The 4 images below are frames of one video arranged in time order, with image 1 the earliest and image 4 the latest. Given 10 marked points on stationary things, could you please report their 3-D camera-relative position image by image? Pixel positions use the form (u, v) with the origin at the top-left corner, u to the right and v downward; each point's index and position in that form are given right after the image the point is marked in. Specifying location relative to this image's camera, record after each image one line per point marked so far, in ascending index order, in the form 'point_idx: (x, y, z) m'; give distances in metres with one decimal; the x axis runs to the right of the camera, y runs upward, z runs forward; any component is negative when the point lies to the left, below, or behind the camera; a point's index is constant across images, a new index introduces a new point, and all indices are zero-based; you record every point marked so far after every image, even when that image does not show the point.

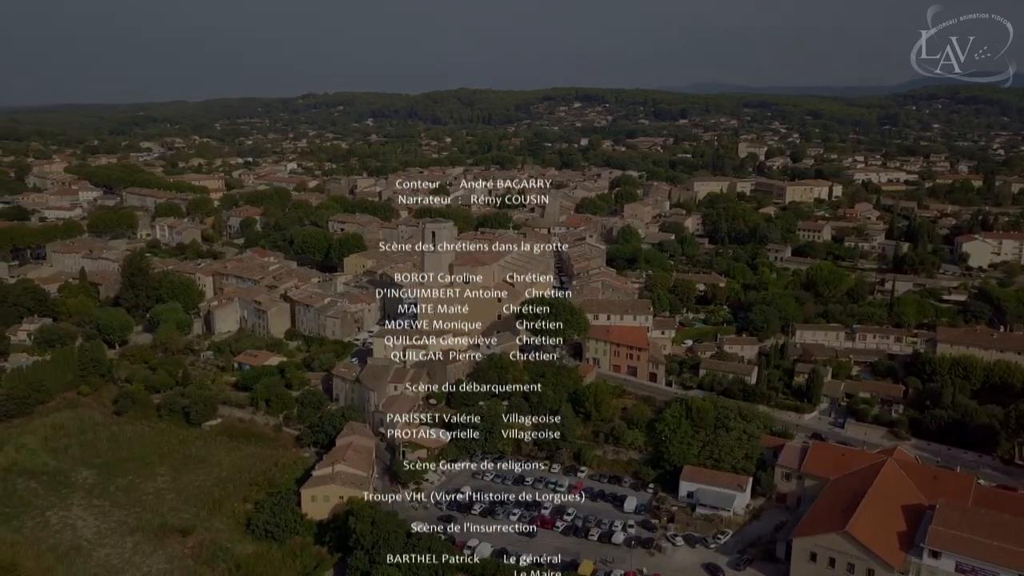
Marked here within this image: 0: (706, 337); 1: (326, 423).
0: (+4.9, -1.3, +19.6) m
1: (-3.5, -2.5, +14.4) m
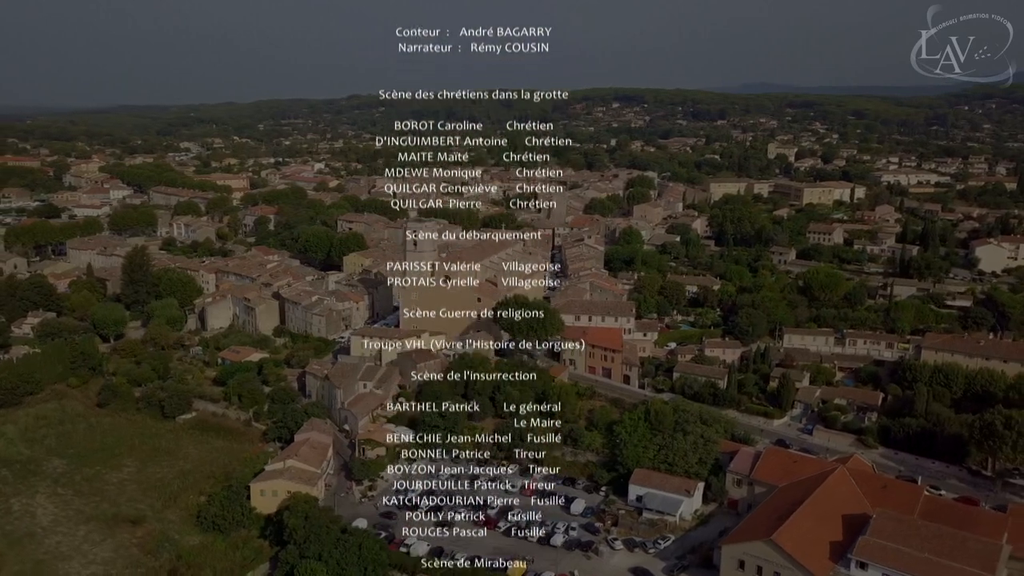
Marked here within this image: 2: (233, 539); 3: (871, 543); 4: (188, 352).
0: (+4.5, -1.3, +19.4) m
1: (-4.2, -2.5, +14.6) m
2: (-4.3, -3.8, +11.7) m
3: (+4.4, -3.1, +9.5) m
4: (-8.2, -1.6, +19.6) m
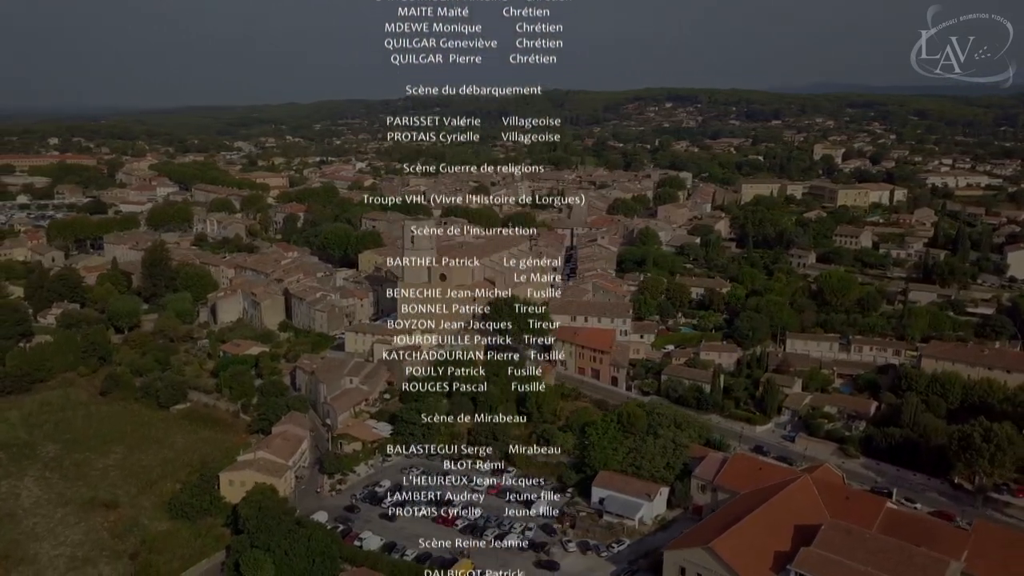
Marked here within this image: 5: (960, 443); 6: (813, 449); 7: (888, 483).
0: (+4.4, -1.4, +19.0) m
1: (-4.7, -2.4, +14.9) m
2: (-4.9, -3.7, +12.0) m
3: (+3.6, -3.2, +9.2) m
4: (-8.3, -1.5, +20.2) m
5: (+7.0, -2.4, +11.9) m
6: (+5.4, -2.9, +13.8) m
7: (+6.2, -3.2, +12.6) m
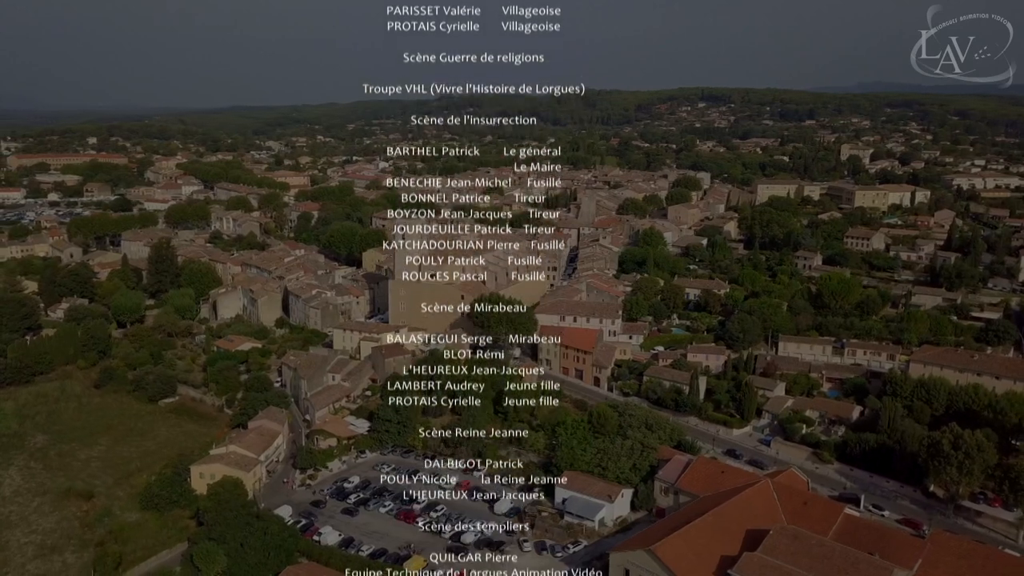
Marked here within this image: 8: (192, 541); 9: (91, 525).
0: (+4.1, -1.4, +18.9) m
1: (-5.1, -2.3, +15.1) m
2: (-5.5, -3.7, +12.3) m
3: (+2.9, -3.2, +9.1) m
4: (-8.5, -1.4, +20.5) m
5: (+6.3, -2.5, +11.6) m
6: (+4.9, -2.9, +13.6) m
7: (+5.6, -3.2, +12.4) m
8: (-4.6, -3.6, +11.0) m
9: (-6.6, -3.7, +12.1) m
